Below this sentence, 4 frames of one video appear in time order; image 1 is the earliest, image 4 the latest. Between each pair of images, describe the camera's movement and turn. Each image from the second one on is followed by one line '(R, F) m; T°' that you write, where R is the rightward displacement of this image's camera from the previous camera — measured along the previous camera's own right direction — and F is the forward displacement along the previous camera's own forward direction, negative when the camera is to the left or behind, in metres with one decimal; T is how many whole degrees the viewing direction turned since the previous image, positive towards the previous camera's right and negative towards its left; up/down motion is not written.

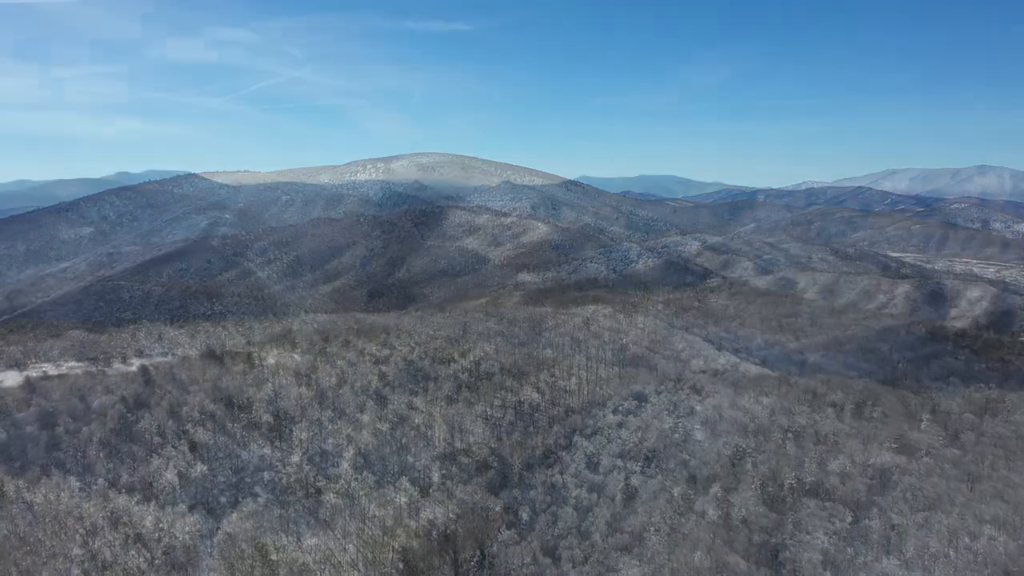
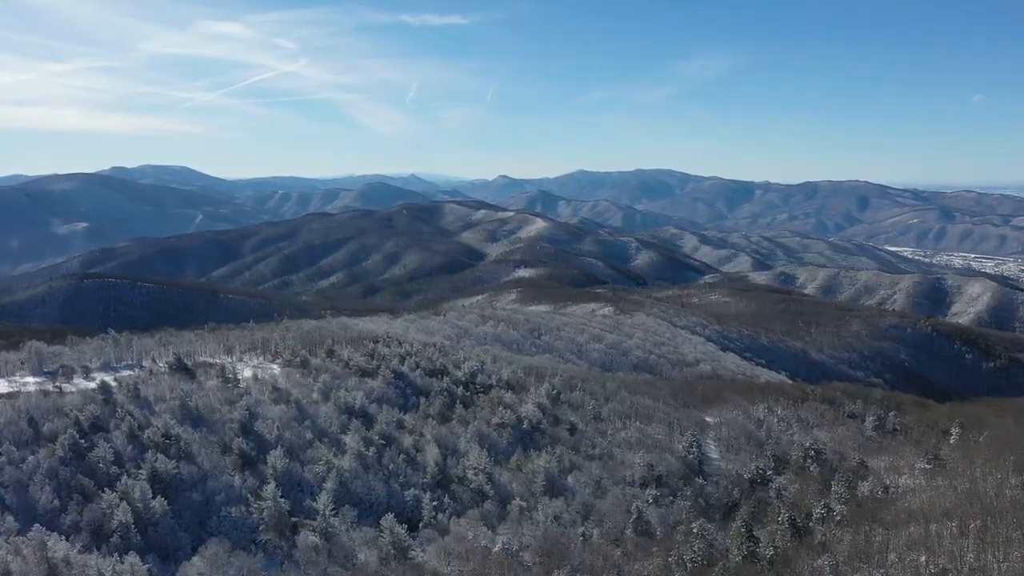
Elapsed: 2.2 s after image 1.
(-0.1, +2.5) m; 0°
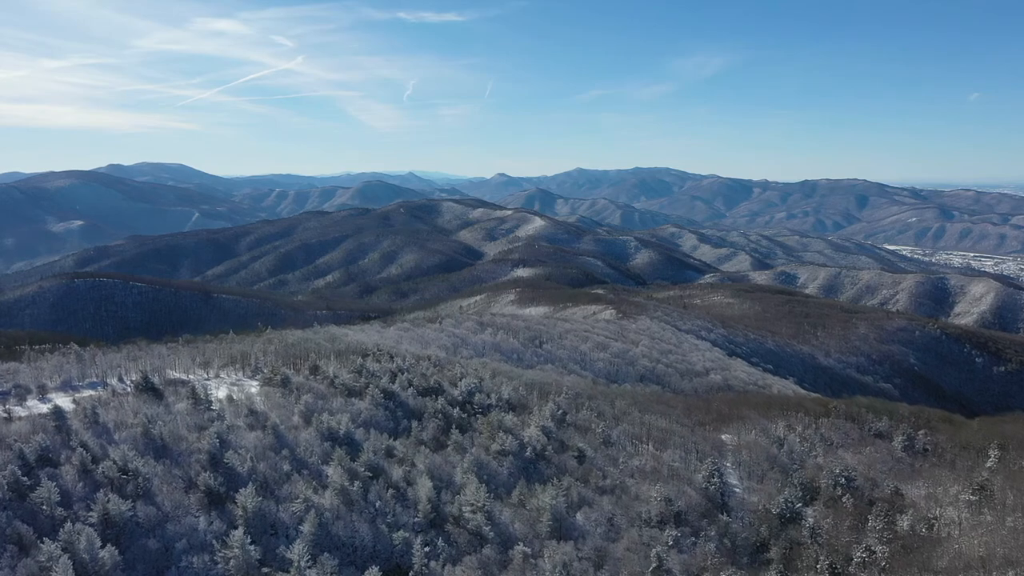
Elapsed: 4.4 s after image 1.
(-0.2, +2.6) m; 0°
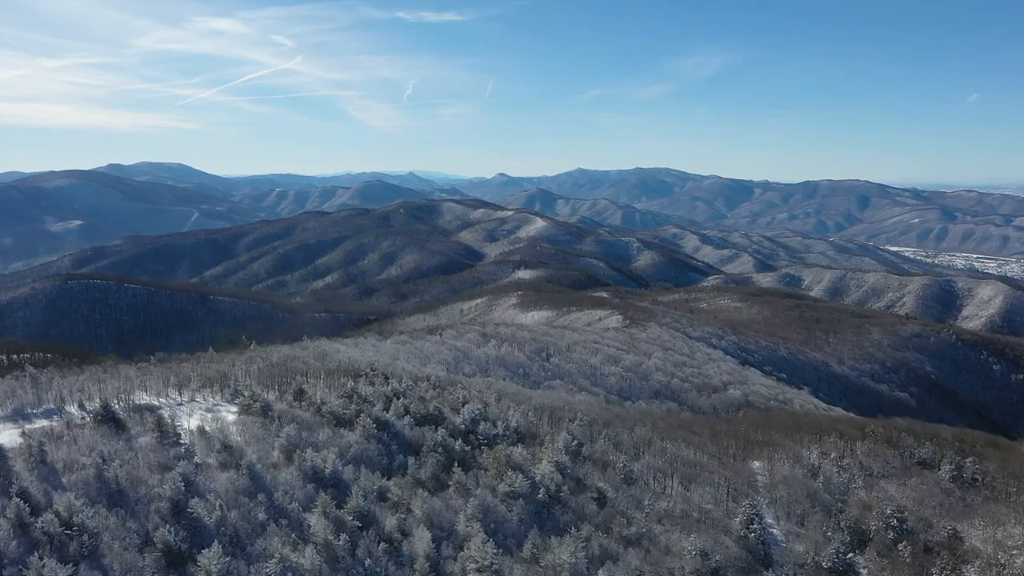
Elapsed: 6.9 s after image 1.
(-0.3, +3.0) m; 0°
